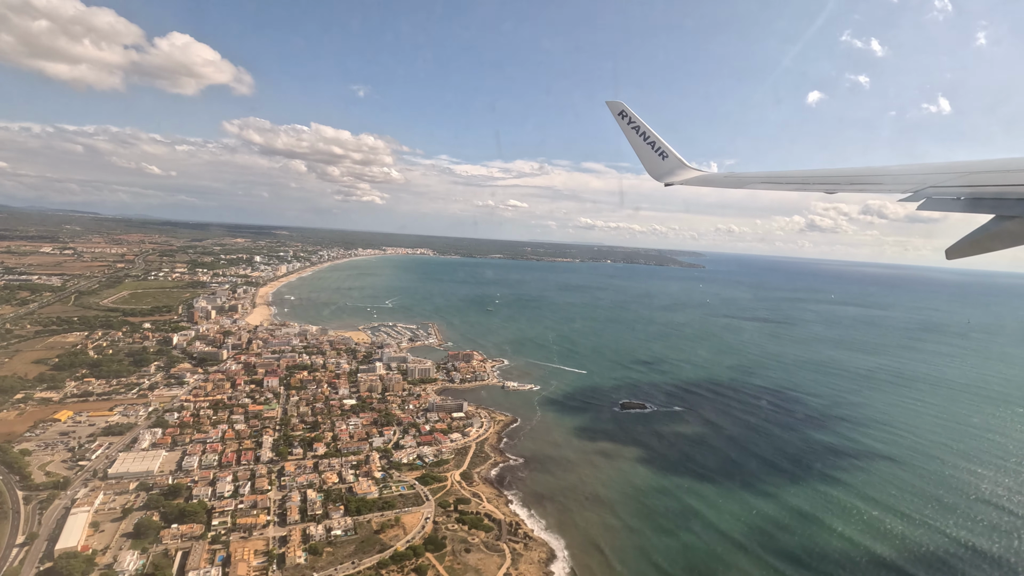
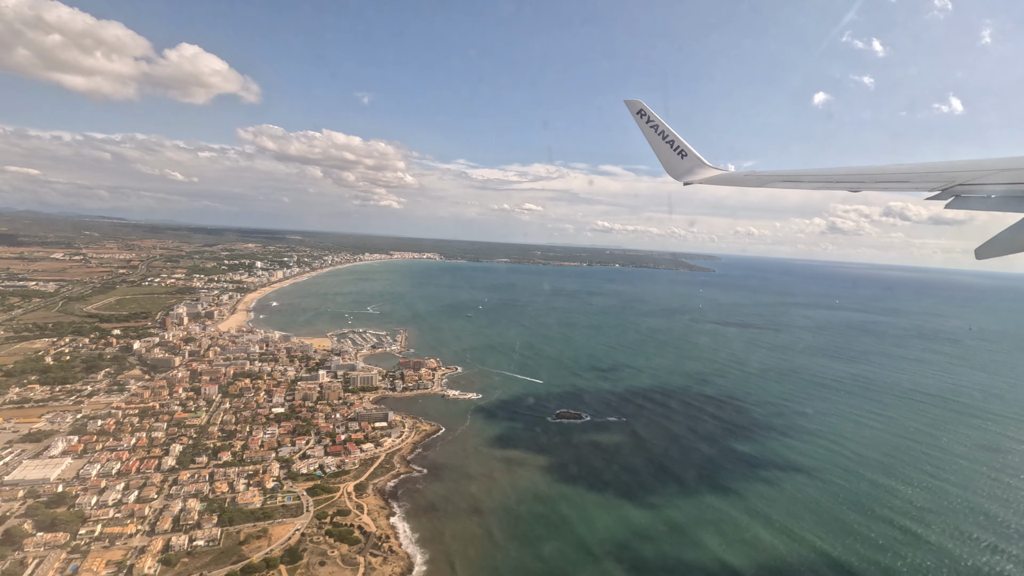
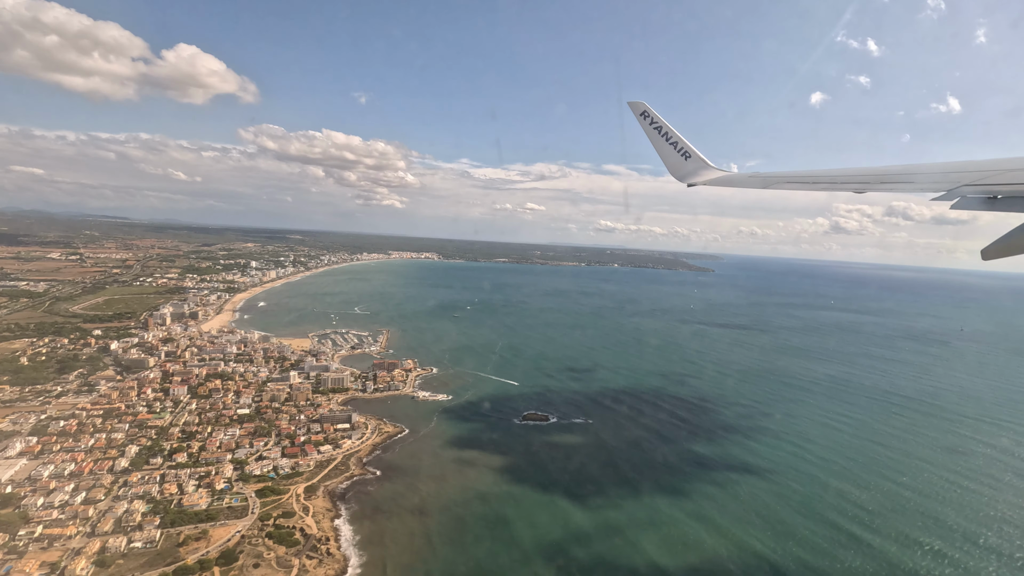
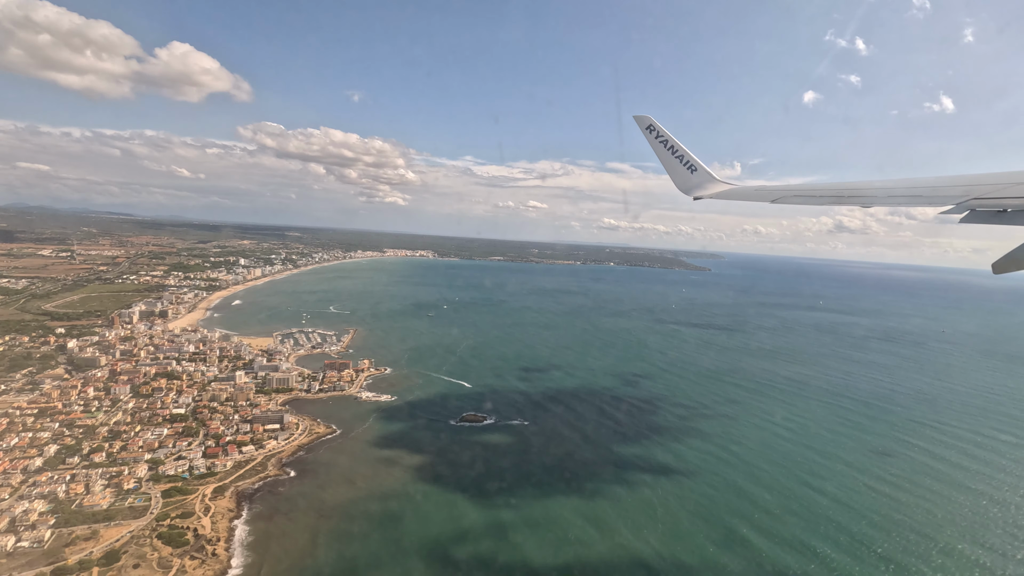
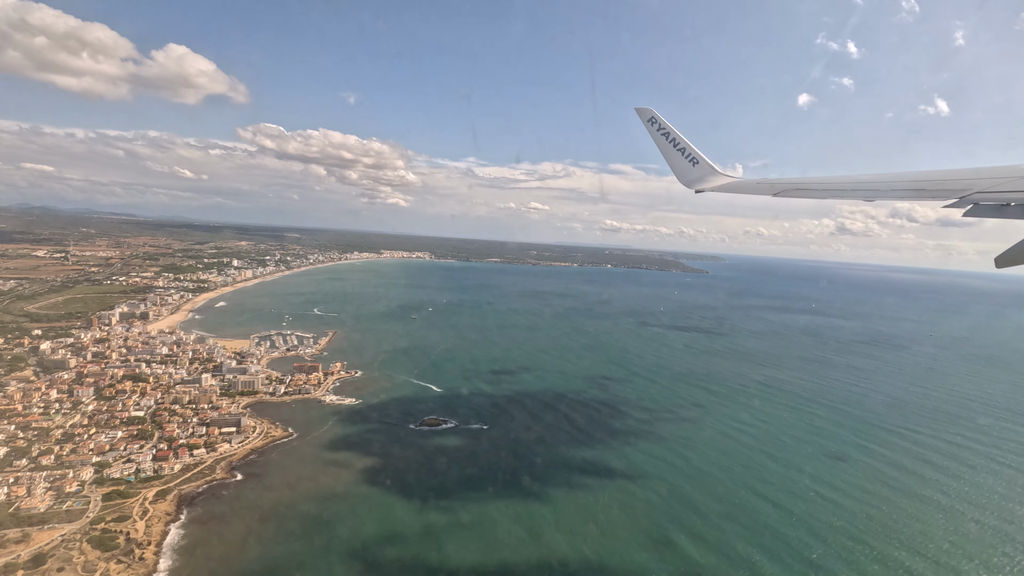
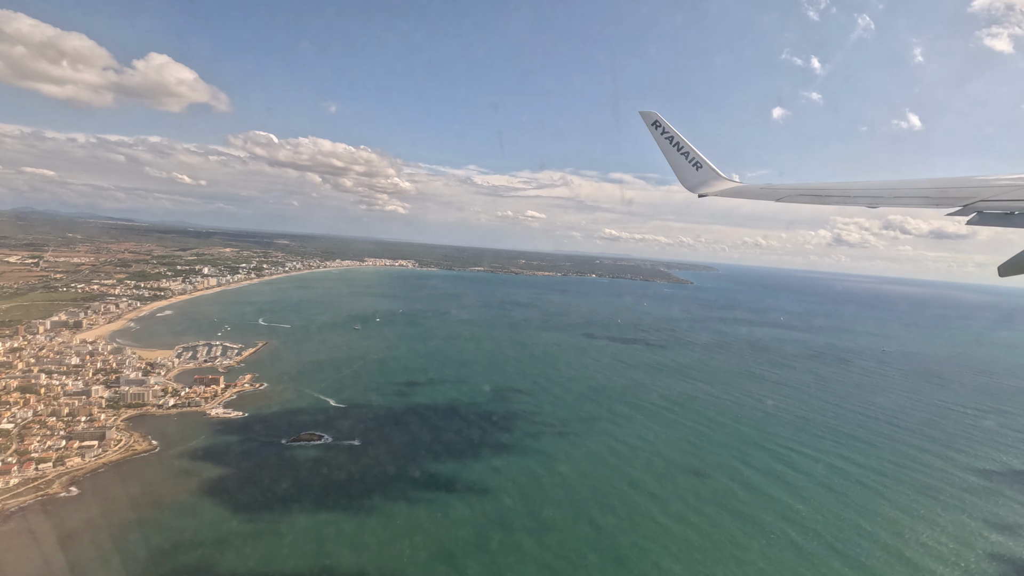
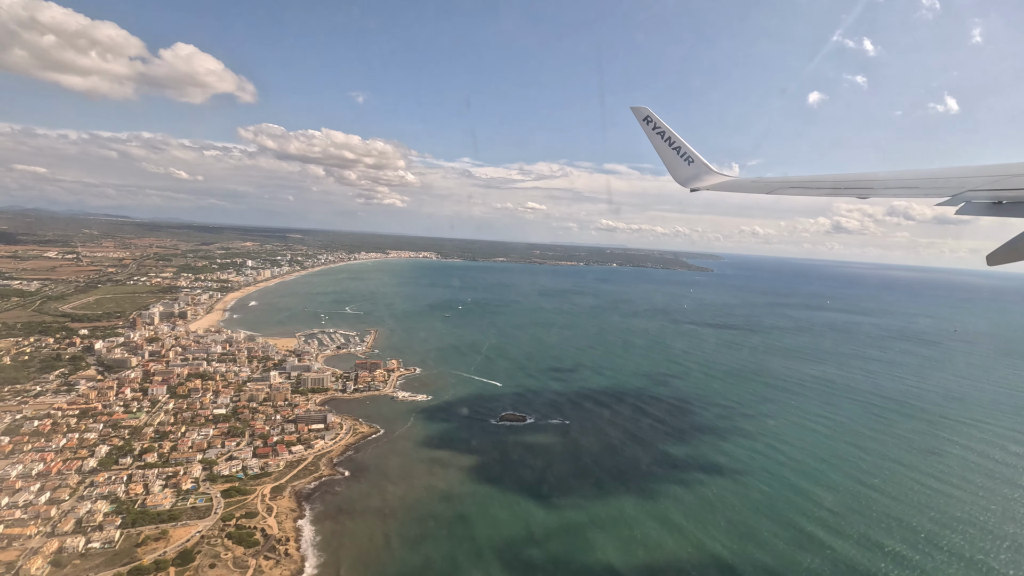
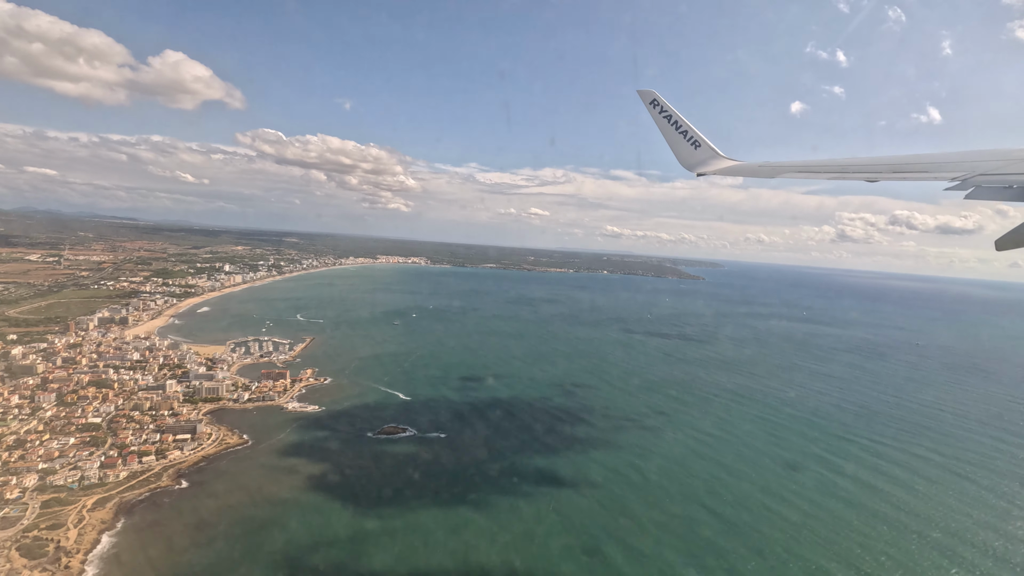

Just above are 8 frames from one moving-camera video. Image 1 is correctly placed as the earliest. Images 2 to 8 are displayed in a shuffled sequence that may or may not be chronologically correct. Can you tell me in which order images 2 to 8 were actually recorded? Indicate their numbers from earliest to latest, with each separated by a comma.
2, 3, 7, 4, 5, 8, 6
